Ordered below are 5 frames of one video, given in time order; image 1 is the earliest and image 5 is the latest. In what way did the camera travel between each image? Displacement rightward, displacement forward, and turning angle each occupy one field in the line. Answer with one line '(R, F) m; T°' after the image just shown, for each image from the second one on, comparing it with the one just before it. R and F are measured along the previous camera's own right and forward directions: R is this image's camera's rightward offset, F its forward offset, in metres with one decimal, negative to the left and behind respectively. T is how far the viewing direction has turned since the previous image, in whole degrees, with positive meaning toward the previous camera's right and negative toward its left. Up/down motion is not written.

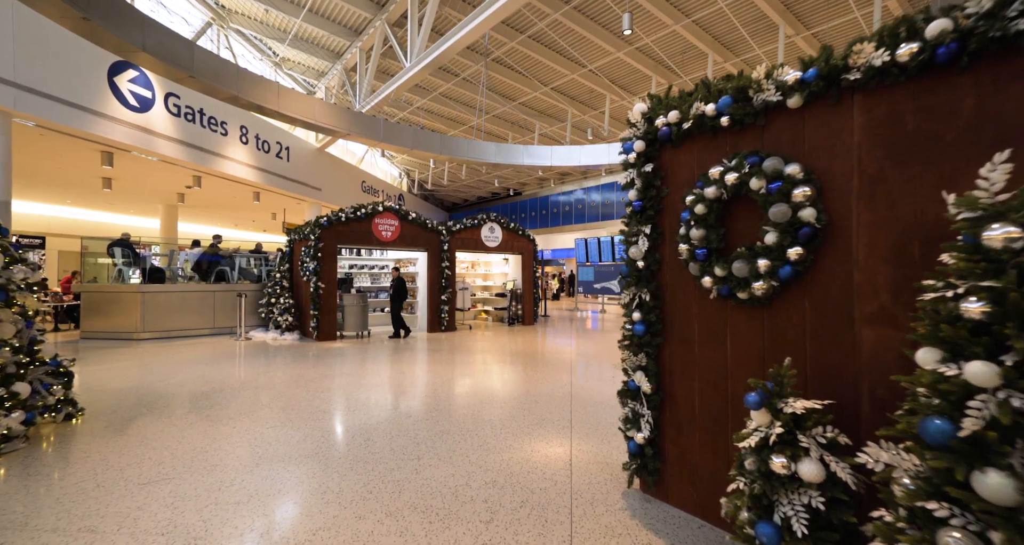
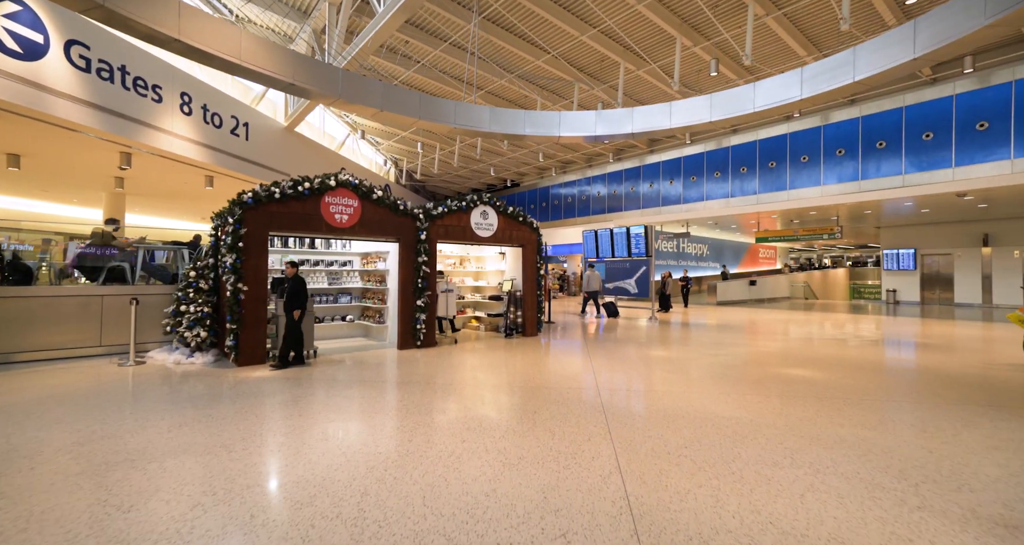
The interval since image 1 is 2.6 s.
(0.0, +2.0) m; 0°
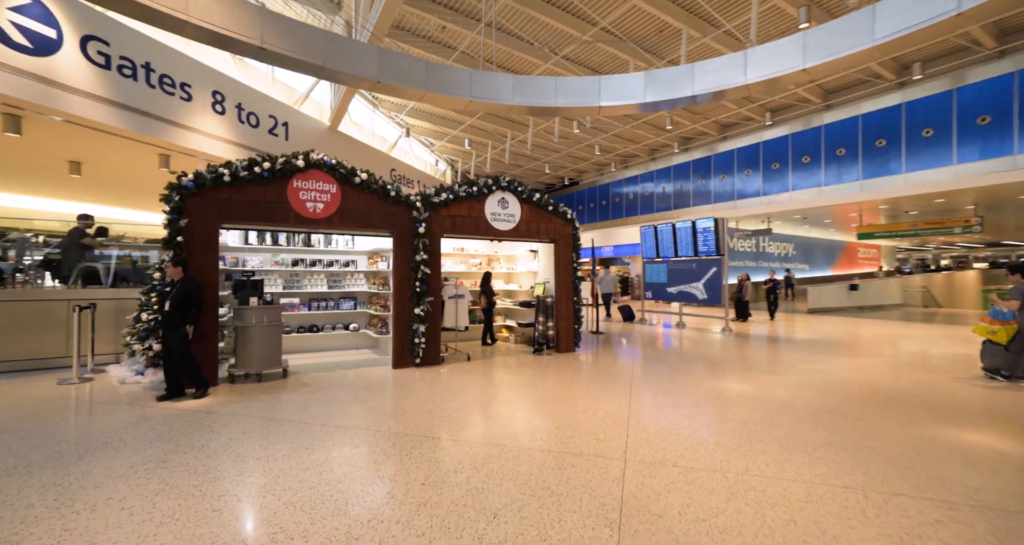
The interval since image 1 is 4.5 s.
(+0.5, +1.4) m; -9°
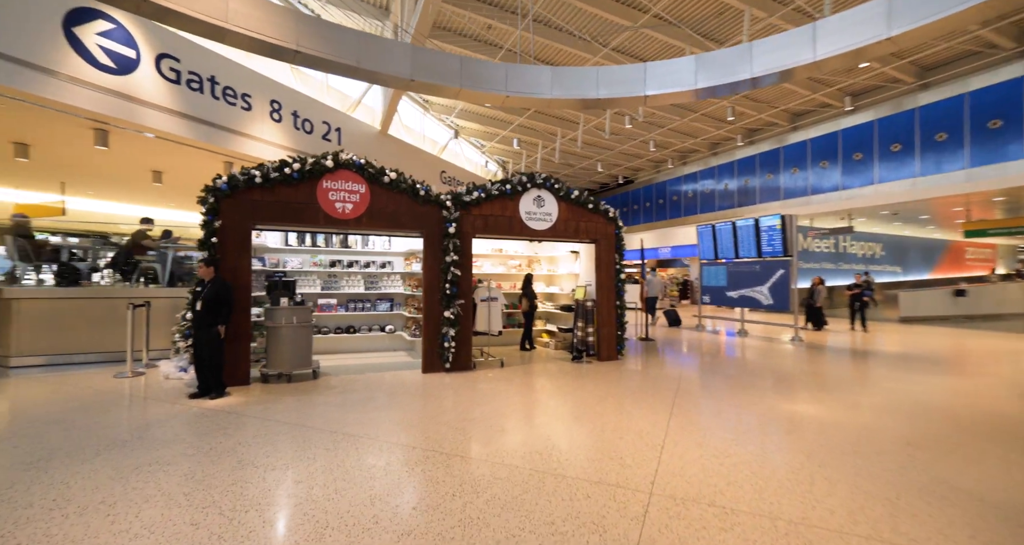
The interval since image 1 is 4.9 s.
(+0.2, +0.3) m; -7°
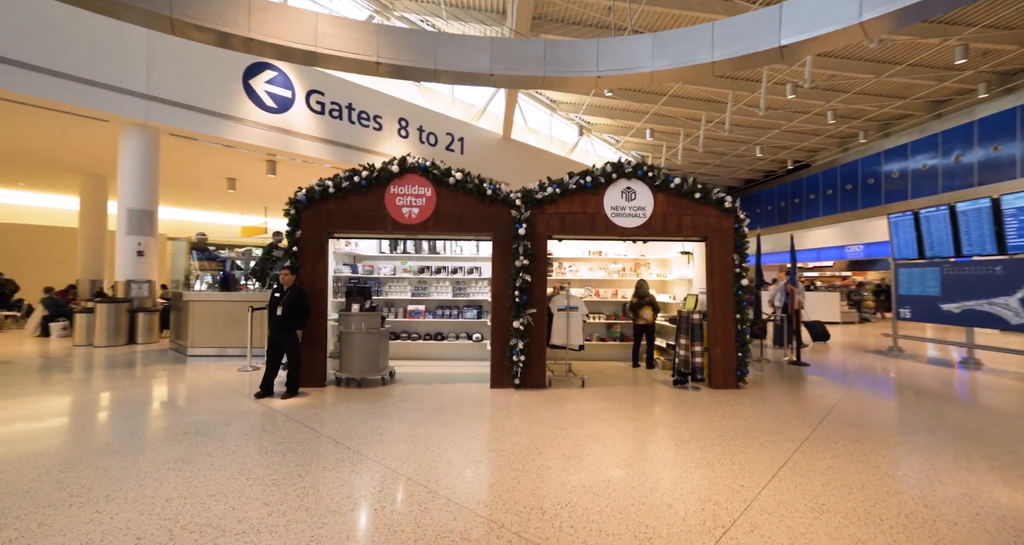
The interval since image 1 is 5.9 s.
(+0.7, +0.7) m; -20°
